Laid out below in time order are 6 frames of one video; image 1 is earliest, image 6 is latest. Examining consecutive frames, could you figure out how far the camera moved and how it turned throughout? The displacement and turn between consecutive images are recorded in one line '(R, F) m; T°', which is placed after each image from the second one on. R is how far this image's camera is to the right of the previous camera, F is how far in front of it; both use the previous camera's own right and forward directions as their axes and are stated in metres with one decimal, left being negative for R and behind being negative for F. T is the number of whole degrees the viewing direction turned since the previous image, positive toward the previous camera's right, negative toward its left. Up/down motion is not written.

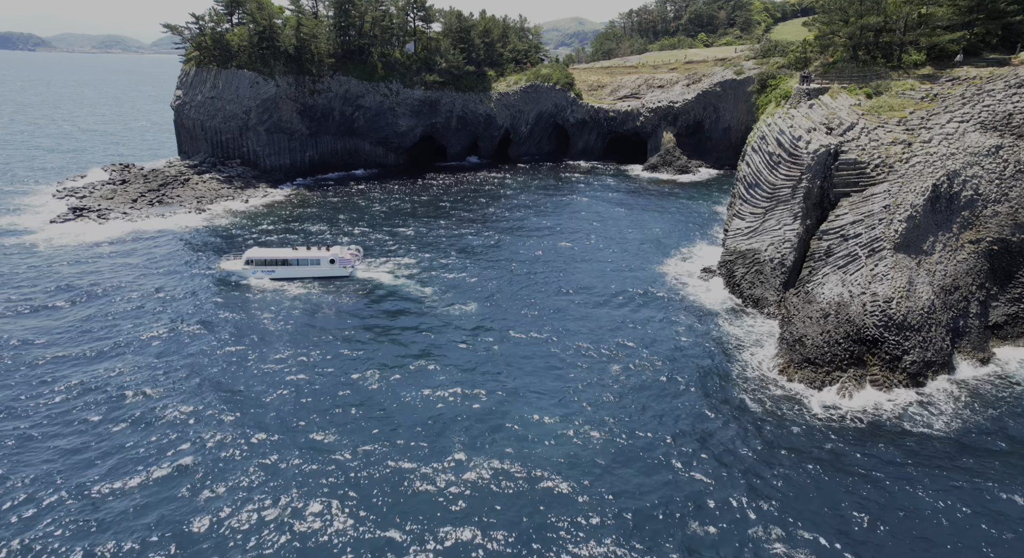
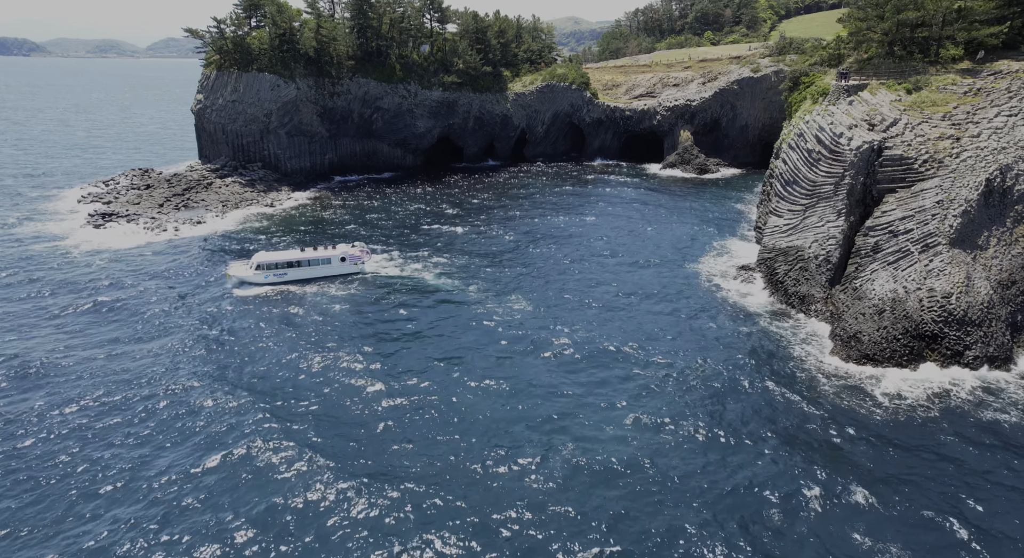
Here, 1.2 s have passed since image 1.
(-2.4, +0.1) m; 0°
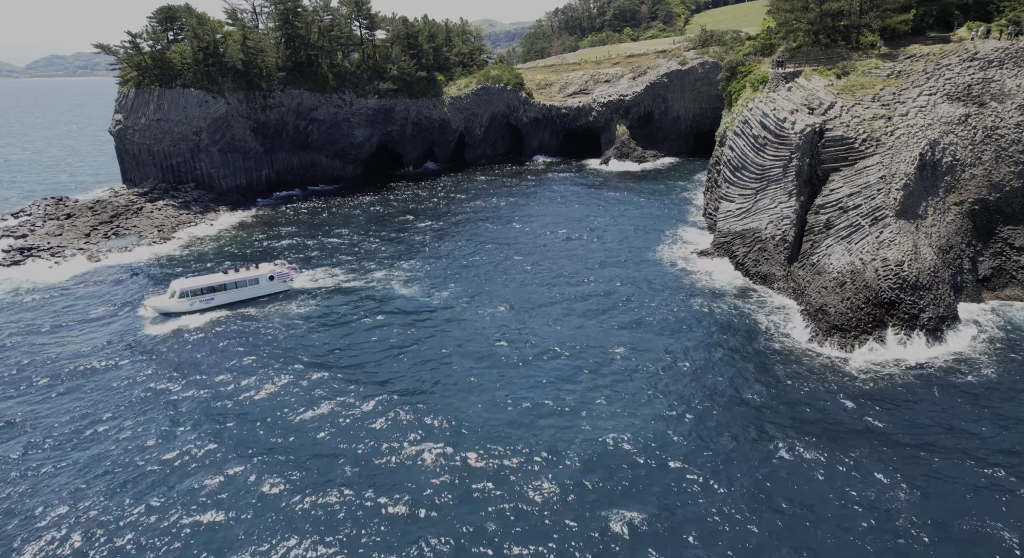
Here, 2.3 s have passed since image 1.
(-2.0, +0.1) m; +6°
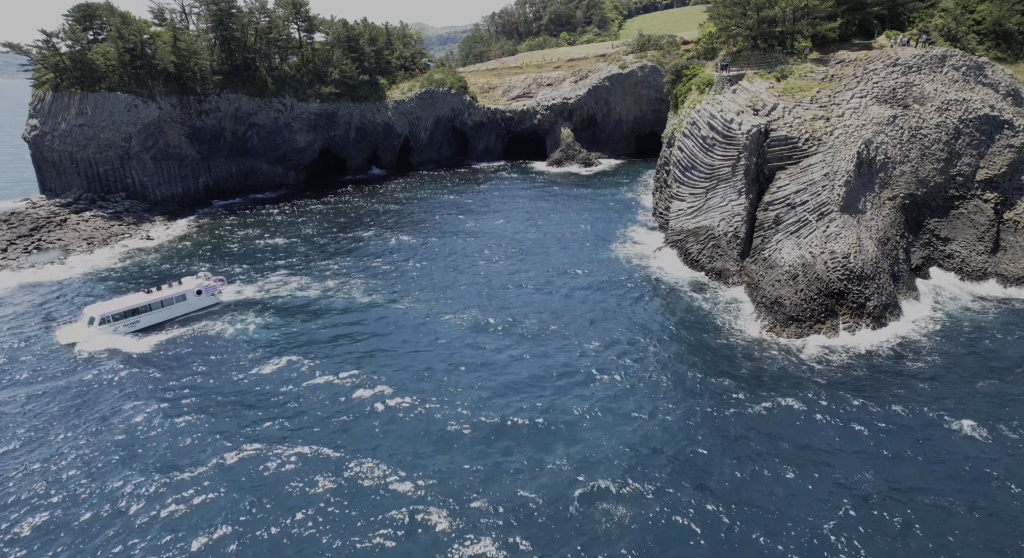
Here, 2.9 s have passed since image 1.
(-1.2, 0.0) m; +5°
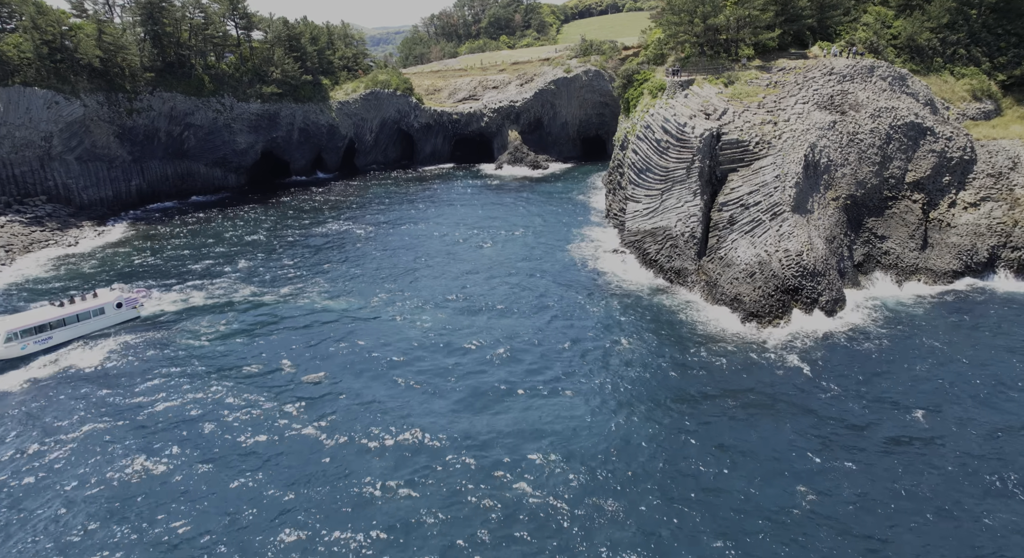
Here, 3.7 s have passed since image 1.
(-1.5, 0.0) m; +6°
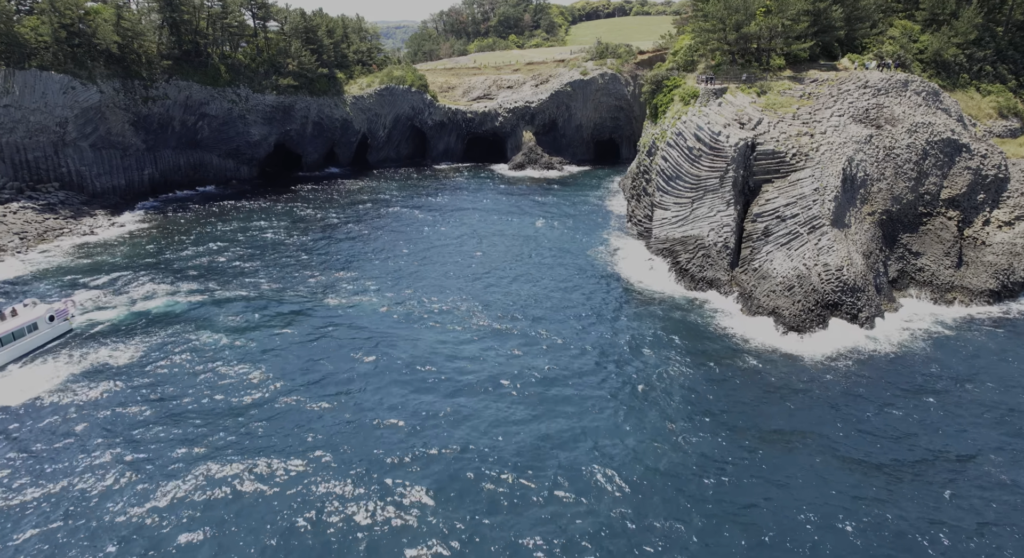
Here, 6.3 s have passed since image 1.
(-2.2, +0.5) m; +1°
